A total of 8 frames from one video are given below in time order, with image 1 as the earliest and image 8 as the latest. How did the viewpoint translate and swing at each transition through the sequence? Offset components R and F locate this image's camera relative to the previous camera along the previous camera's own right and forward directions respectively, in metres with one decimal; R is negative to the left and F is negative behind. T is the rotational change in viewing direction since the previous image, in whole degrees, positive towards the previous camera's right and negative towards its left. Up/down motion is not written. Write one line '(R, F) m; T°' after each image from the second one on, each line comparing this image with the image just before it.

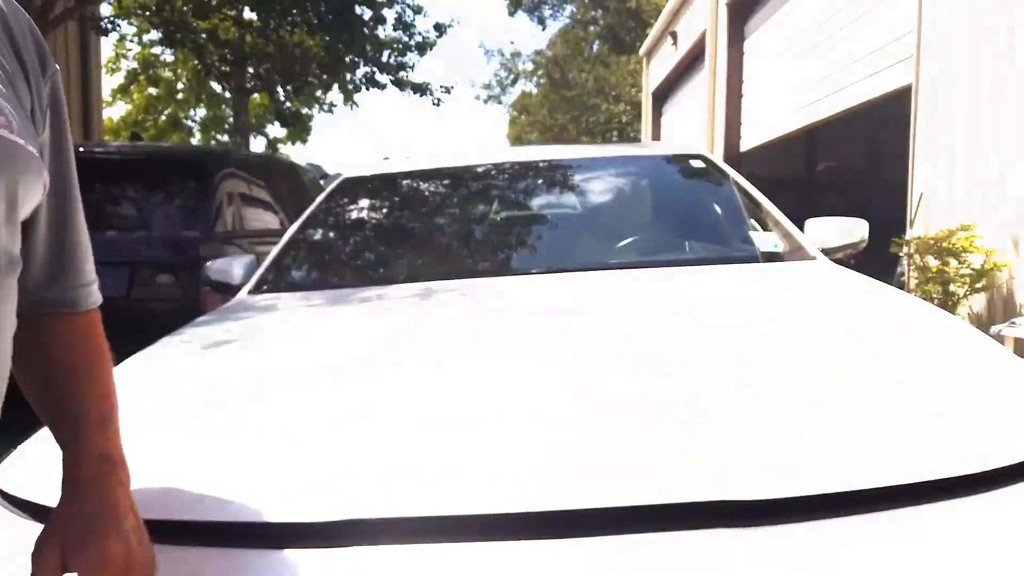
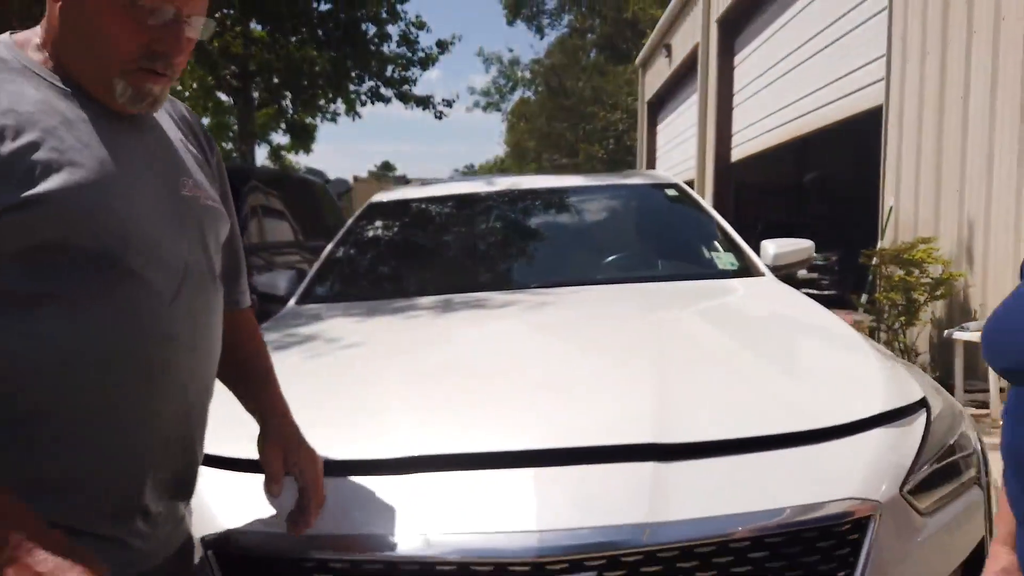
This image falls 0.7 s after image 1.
(0.0, -0.5) m; 0°
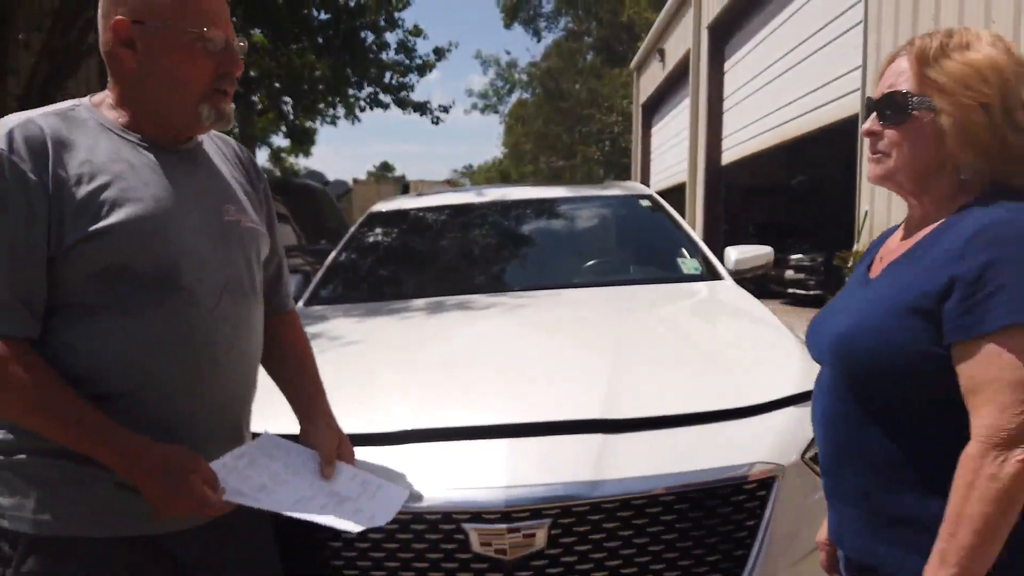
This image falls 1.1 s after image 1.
(+0.1, -0.3) m; 0°
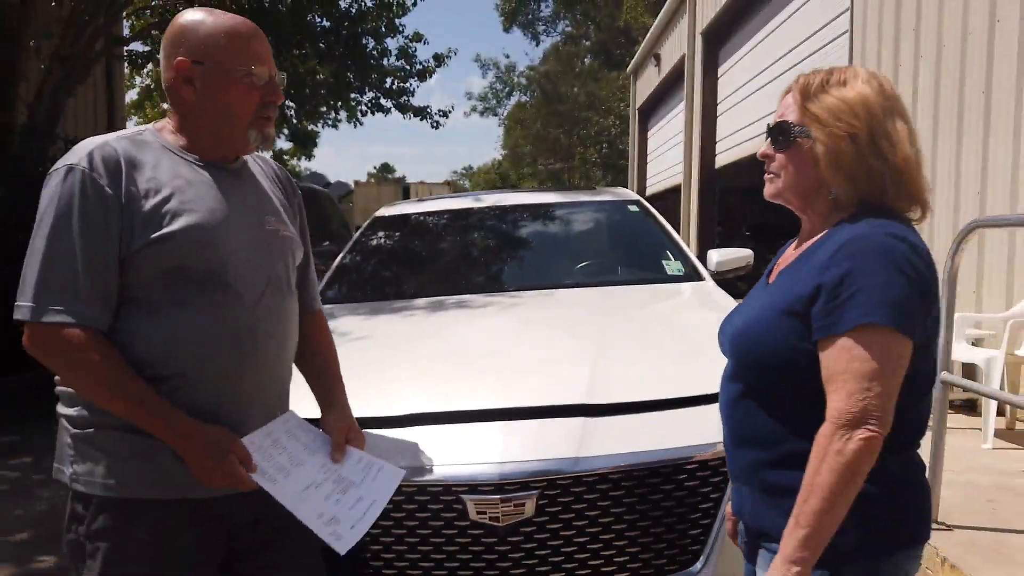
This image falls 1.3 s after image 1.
(0.0, -0.2) m; 0°
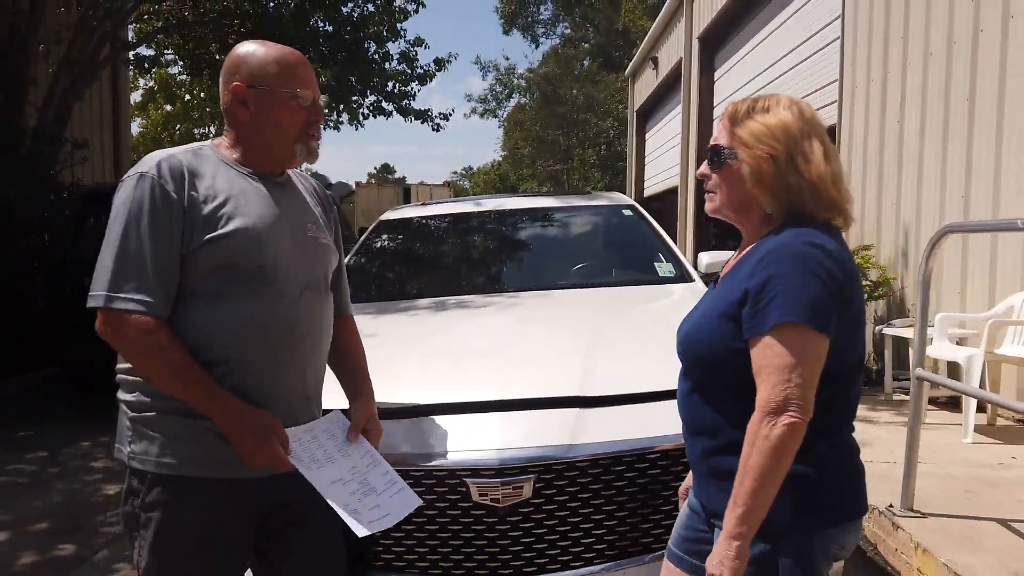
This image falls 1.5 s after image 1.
(0.0, -0.2) m; 0°
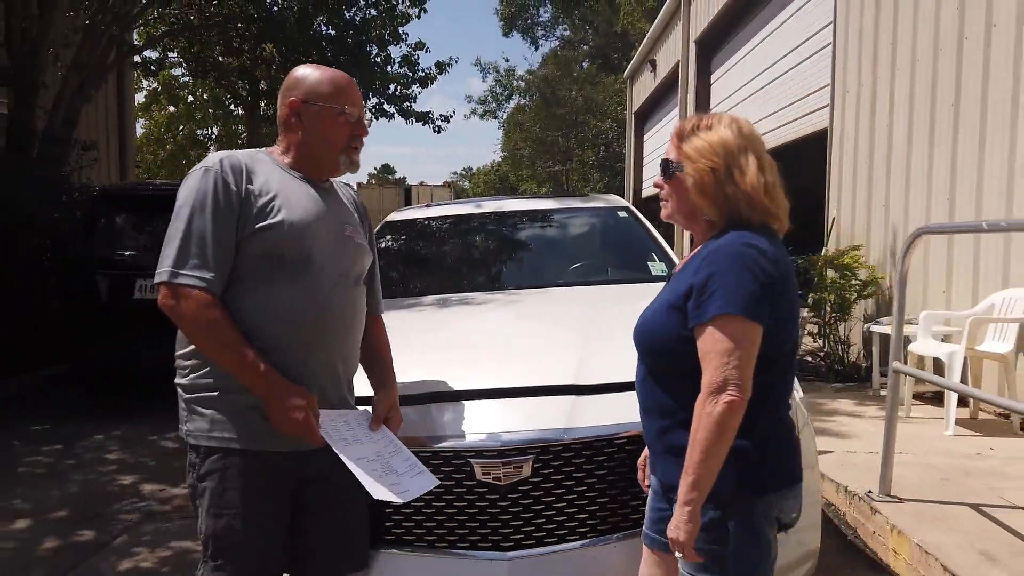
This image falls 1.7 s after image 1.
(0.0, -0.2) m; 0°
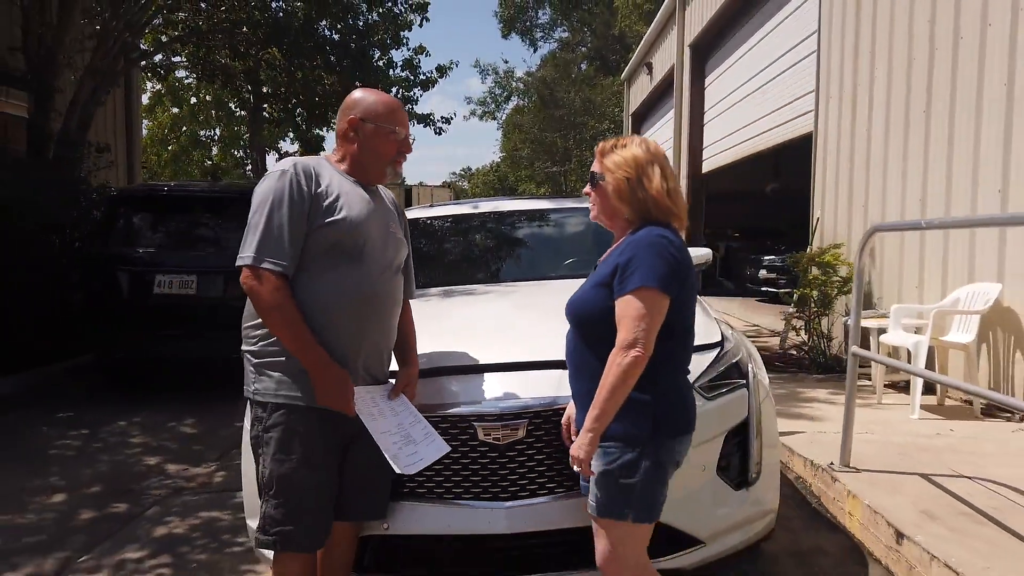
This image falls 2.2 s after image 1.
(0.0, -0.4) m; 0°
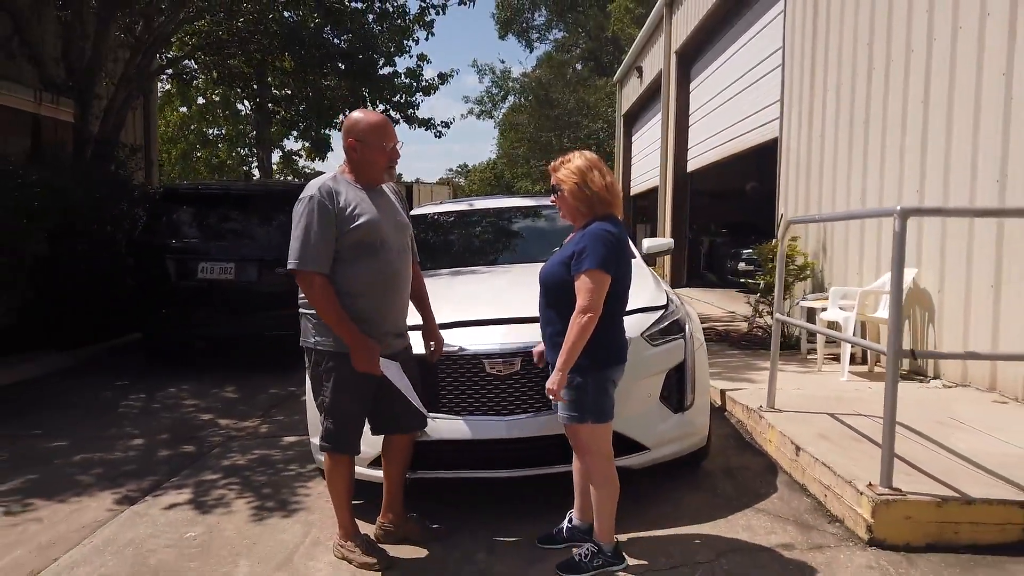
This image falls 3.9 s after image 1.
(0.0, -1.0) m; 0°
